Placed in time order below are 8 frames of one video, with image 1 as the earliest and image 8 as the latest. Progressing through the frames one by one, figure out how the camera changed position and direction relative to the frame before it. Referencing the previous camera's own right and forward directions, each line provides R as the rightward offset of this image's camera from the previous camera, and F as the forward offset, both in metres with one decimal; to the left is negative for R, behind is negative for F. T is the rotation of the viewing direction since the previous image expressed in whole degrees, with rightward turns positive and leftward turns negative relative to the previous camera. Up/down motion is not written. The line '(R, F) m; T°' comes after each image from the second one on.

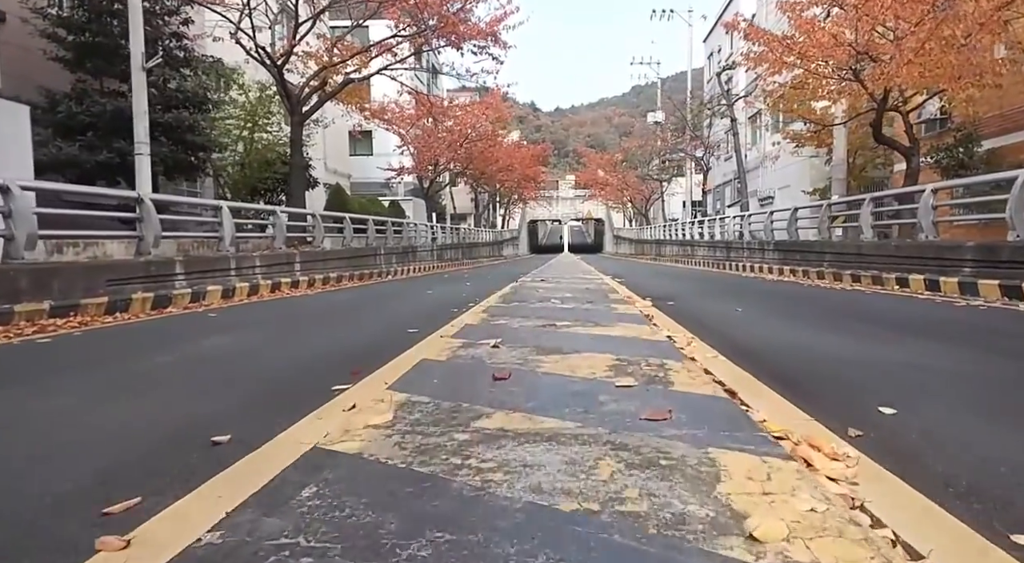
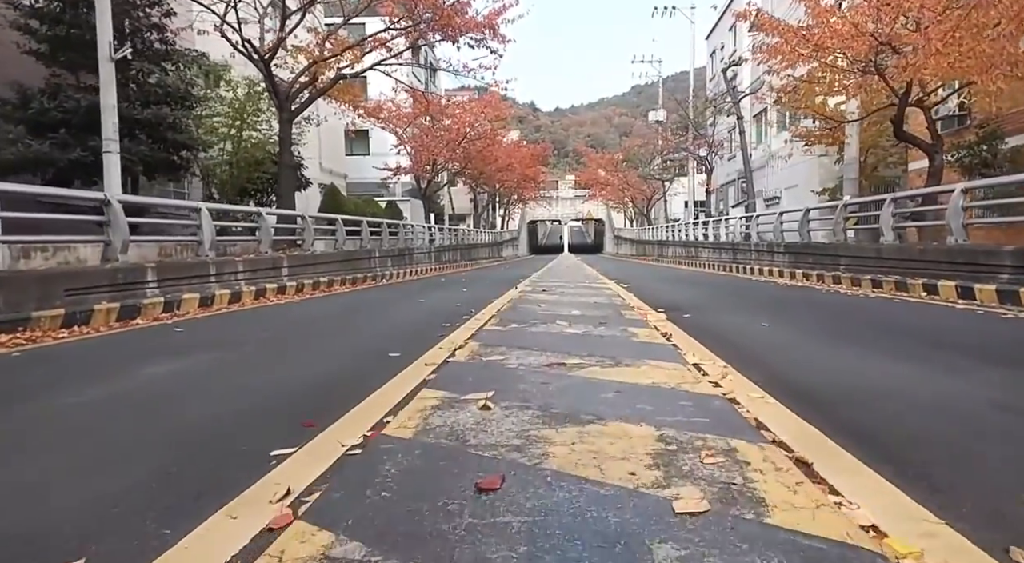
(0.0, +0.7) m; 0°
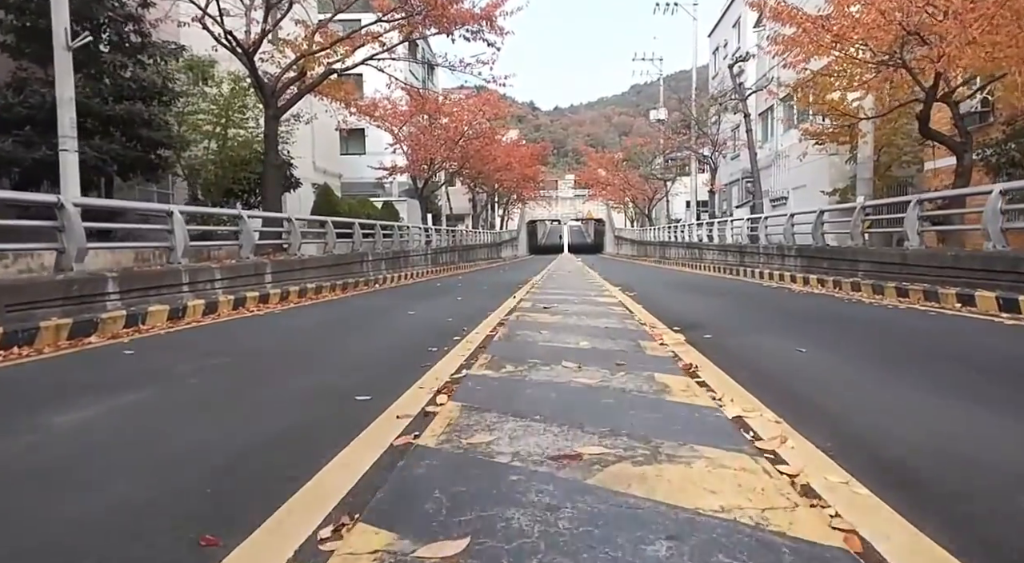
(0.0, +0.8) m; 0°
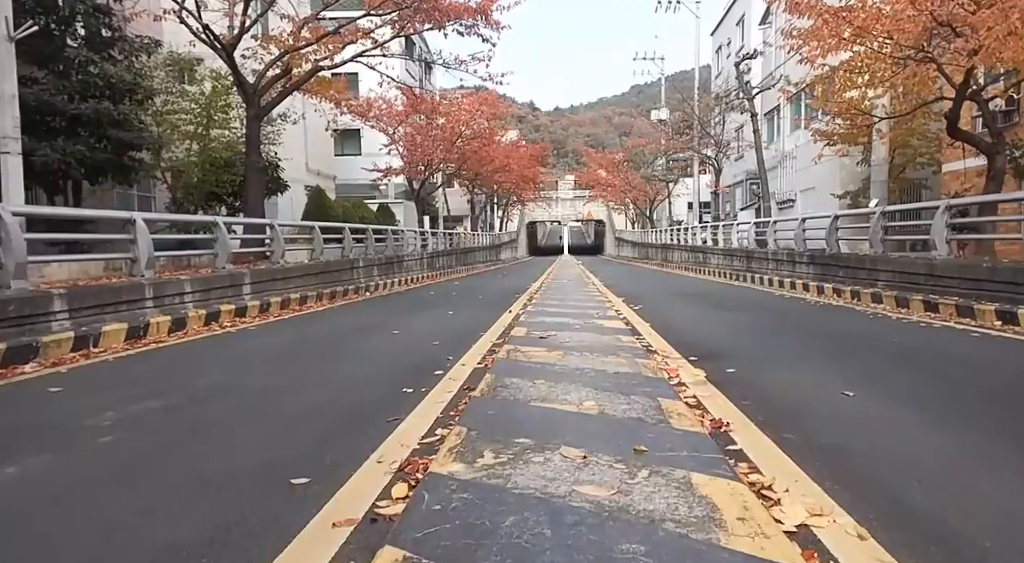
(+0.1, +0.8) m; 0°
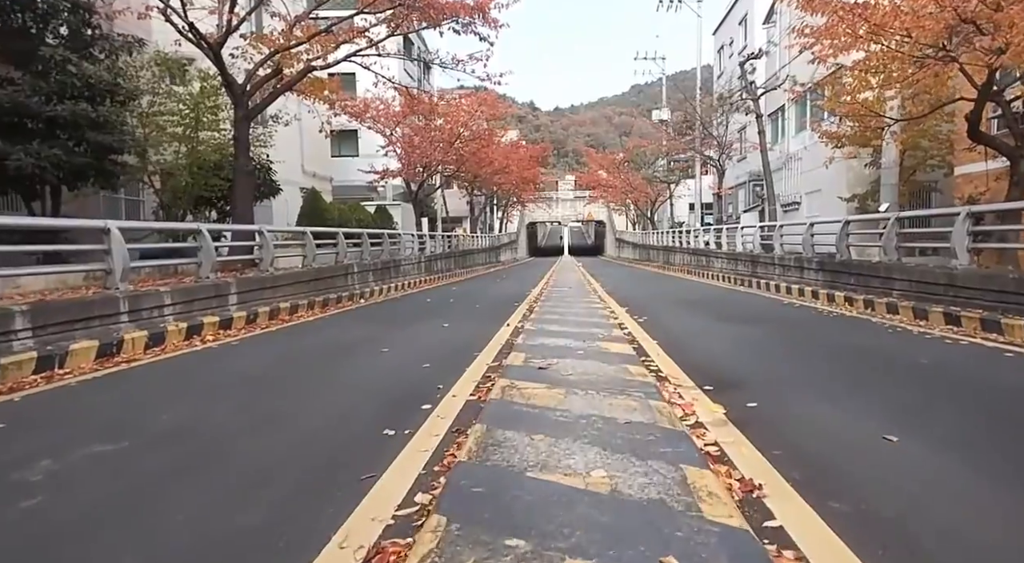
(0.0, +0.5) m; 0°
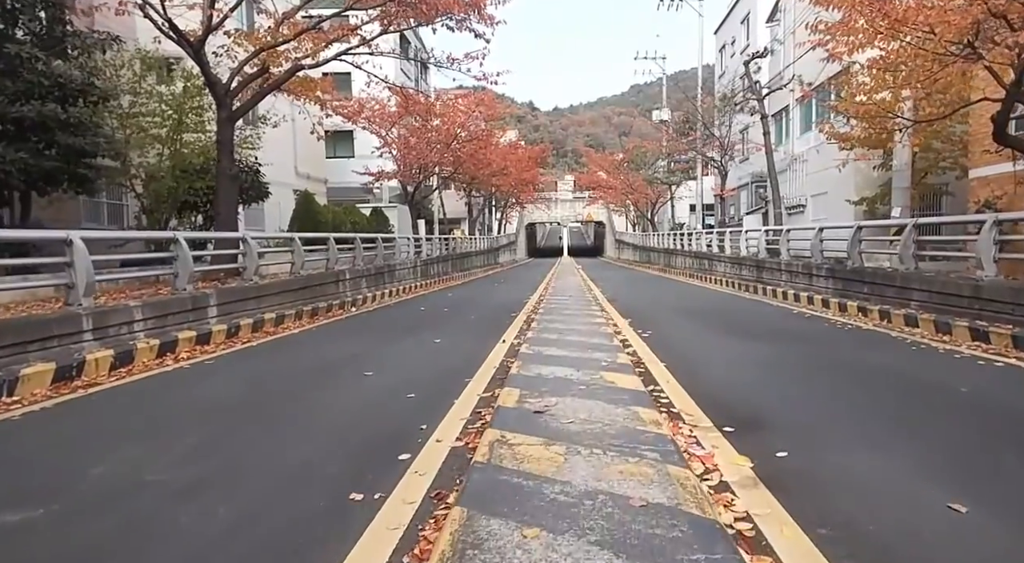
(0.0, +0.6) m; 0°
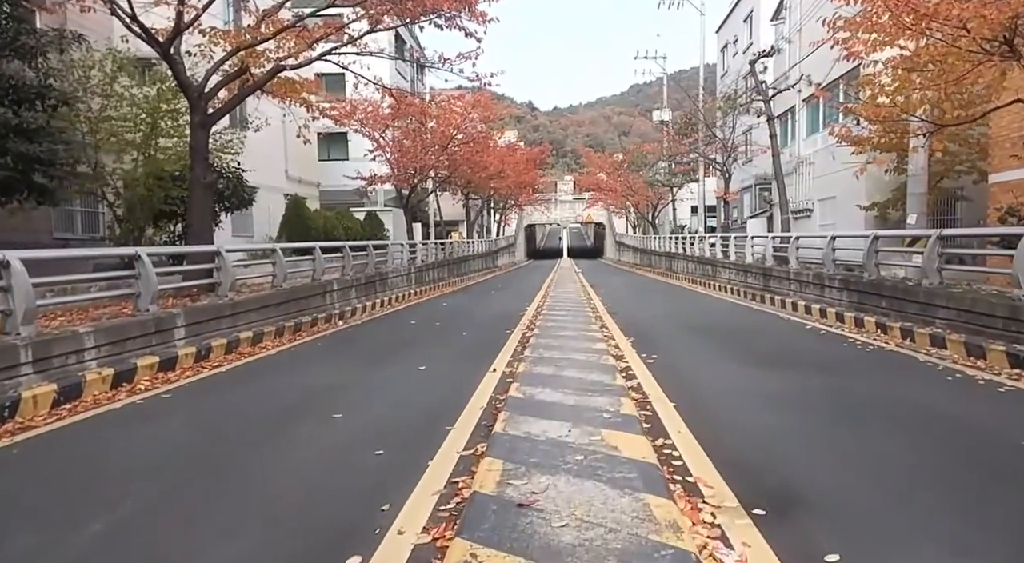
(+0.1, +0.8) m; 0°
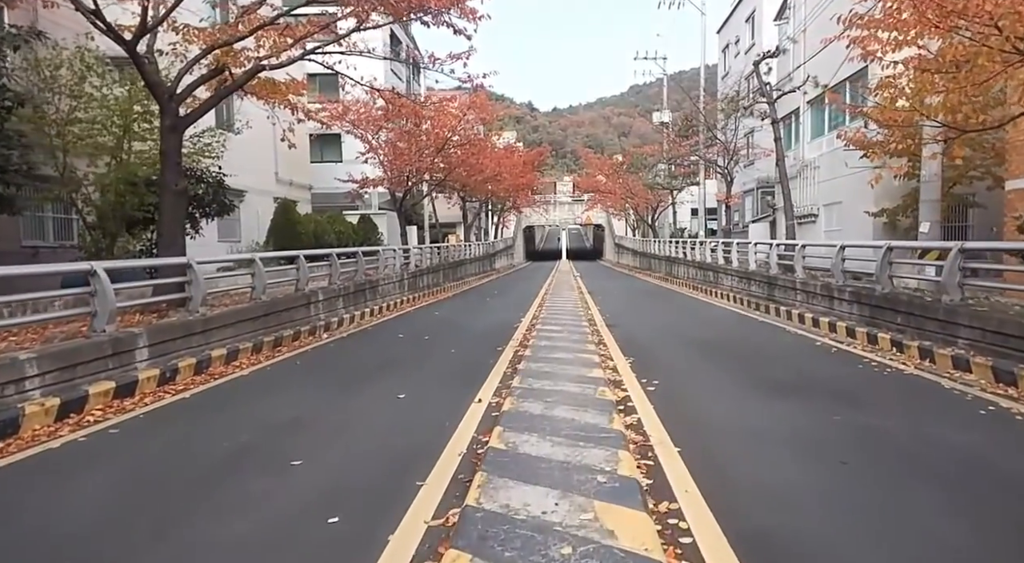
(+0.1, +0.7) m; 0°
